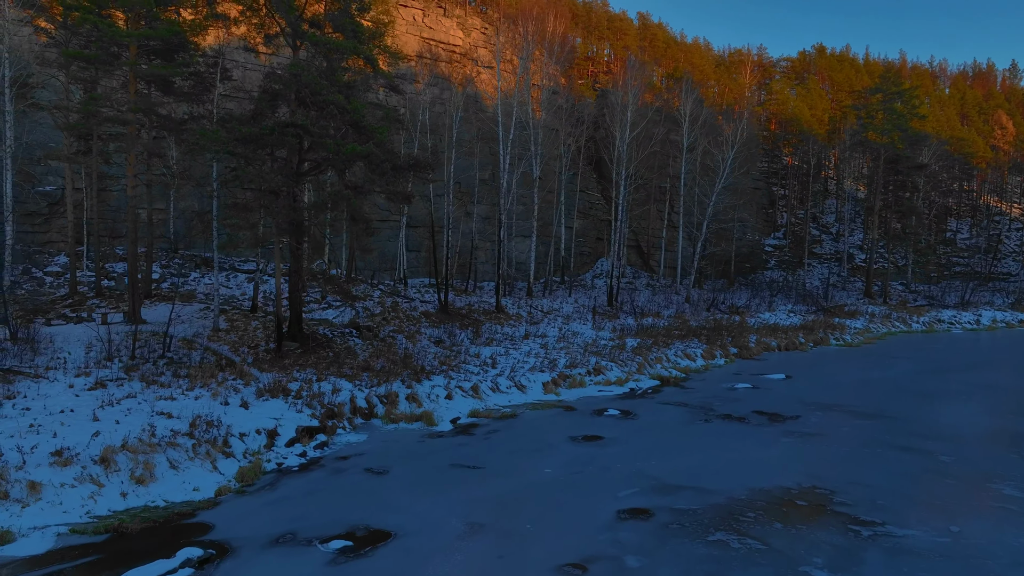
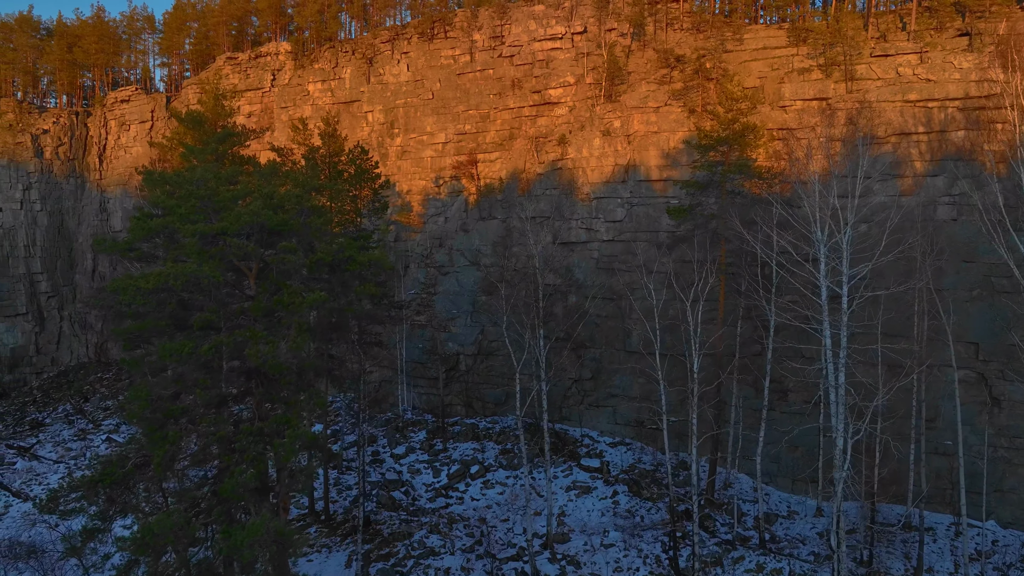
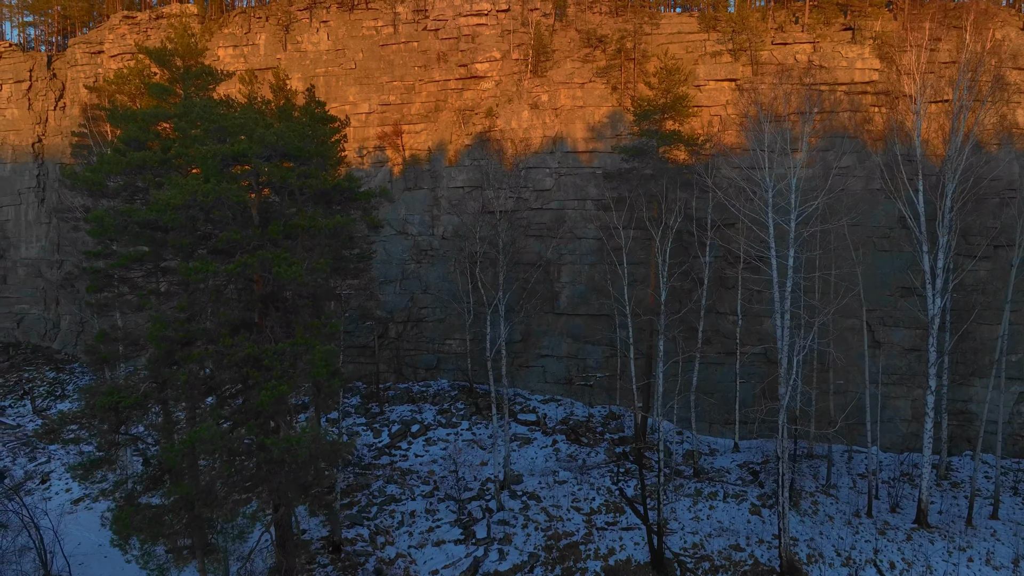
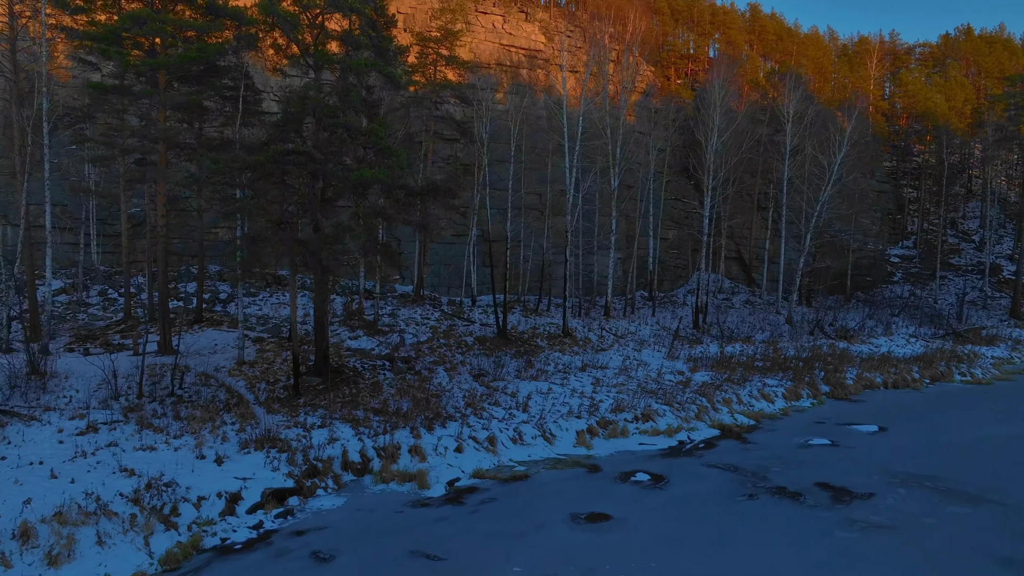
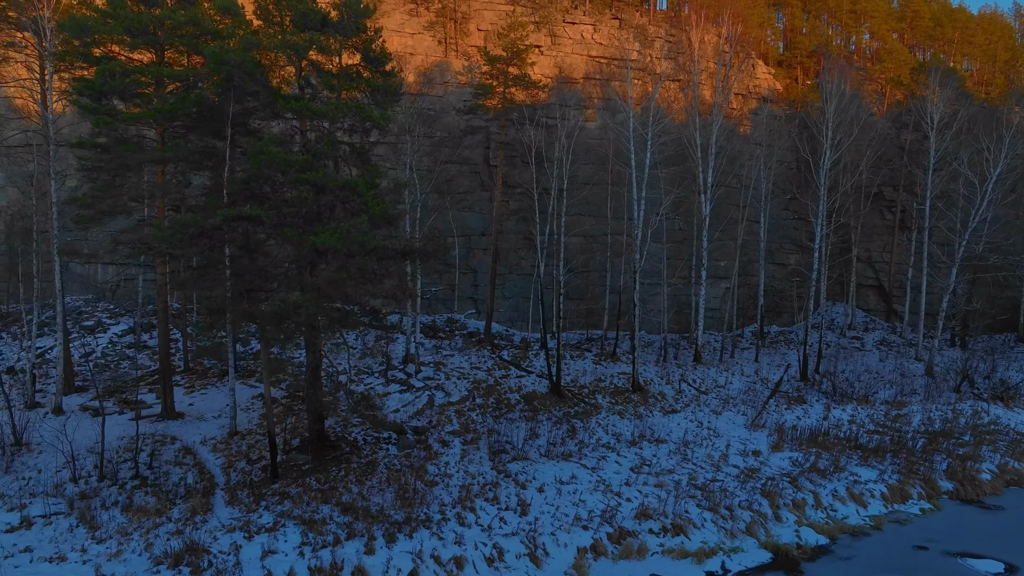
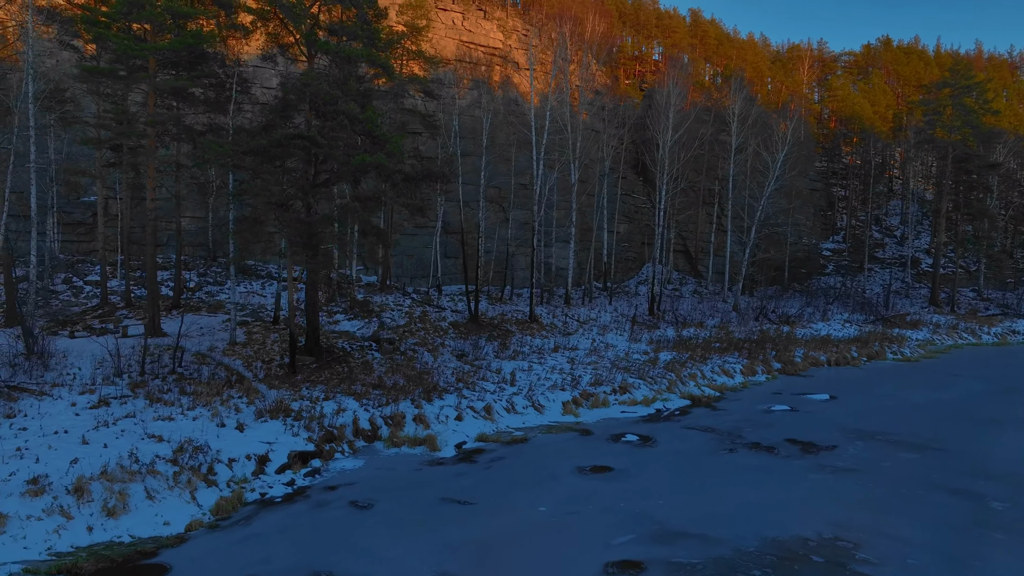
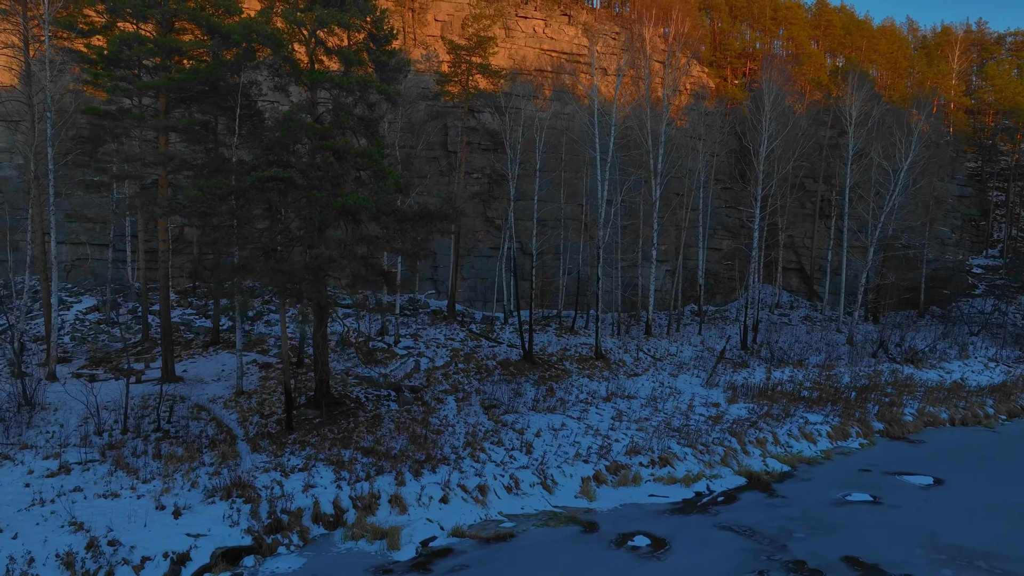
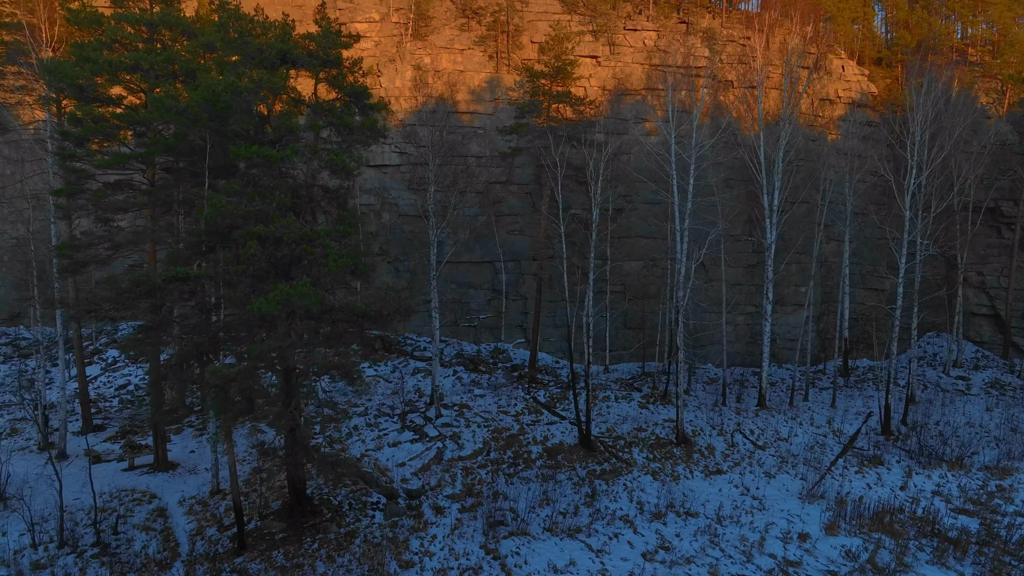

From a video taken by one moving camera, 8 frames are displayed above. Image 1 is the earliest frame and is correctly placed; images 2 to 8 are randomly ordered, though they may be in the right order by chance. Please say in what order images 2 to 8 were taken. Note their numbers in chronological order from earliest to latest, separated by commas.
6, 4, 7, 5, 8, 3, 2
